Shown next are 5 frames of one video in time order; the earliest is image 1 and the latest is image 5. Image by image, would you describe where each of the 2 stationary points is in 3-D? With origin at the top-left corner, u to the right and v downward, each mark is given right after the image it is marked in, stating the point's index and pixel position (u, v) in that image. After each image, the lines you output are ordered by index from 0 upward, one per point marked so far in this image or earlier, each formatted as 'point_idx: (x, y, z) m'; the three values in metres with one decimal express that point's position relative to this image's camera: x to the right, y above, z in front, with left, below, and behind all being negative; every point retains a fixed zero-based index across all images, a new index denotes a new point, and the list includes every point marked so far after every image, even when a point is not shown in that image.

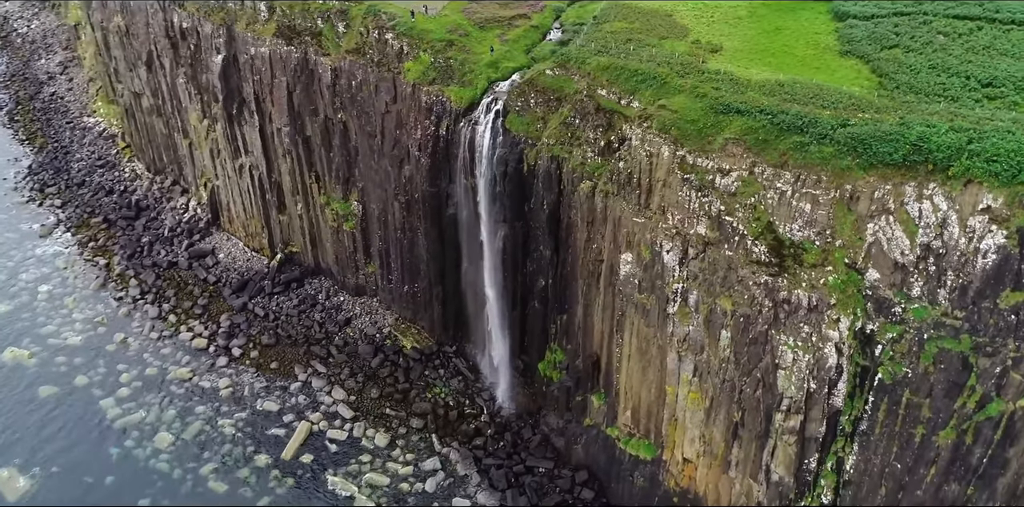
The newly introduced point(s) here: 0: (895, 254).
0: (+7.3, 0.0, +13.7) m
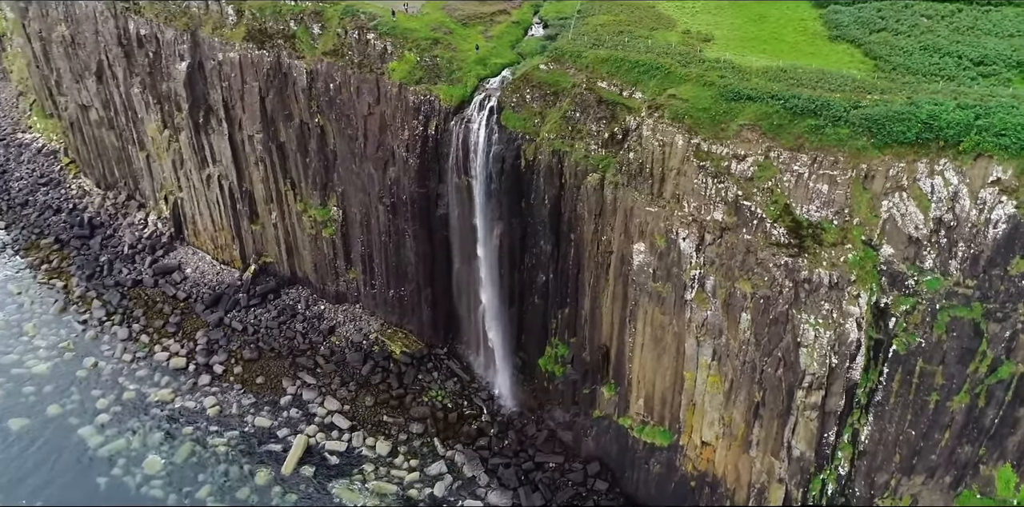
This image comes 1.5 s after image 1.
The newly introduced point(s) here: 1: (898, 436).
0: (+7.8, +0.5, +14.2) m
1: (+8.4, -4.0, +15.8) m
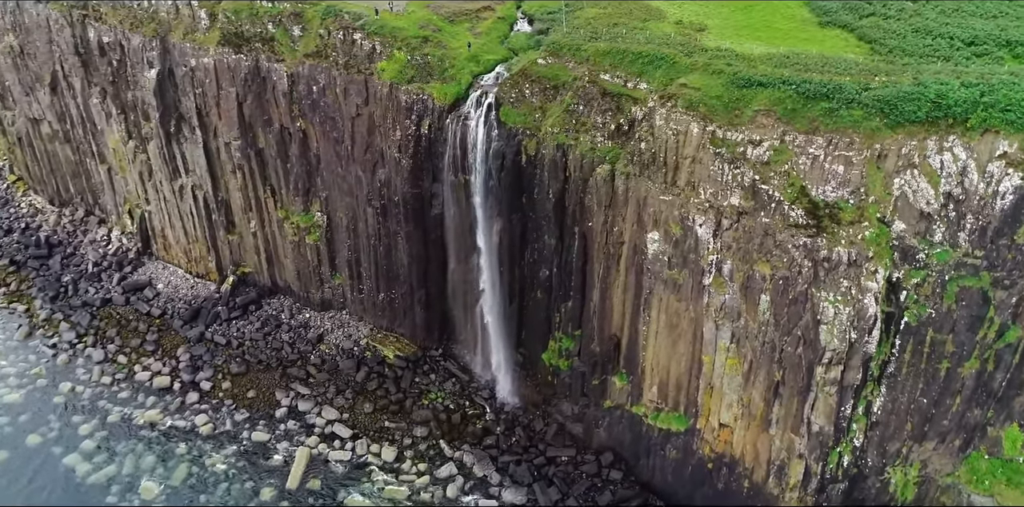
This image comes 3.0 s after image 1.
0: (+8.3, +1.0, +14.8) m
1: (+9.0, -3.4, +16.4) m
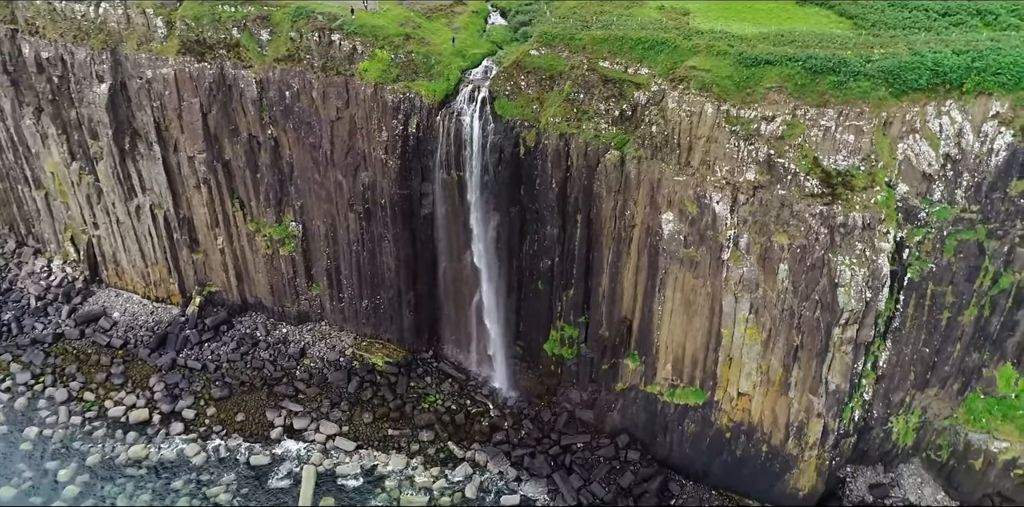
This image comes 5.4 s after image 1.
0: (+8.9, +1.9, +15.8) m
1: (+9.8, -2.4, +17.5) m
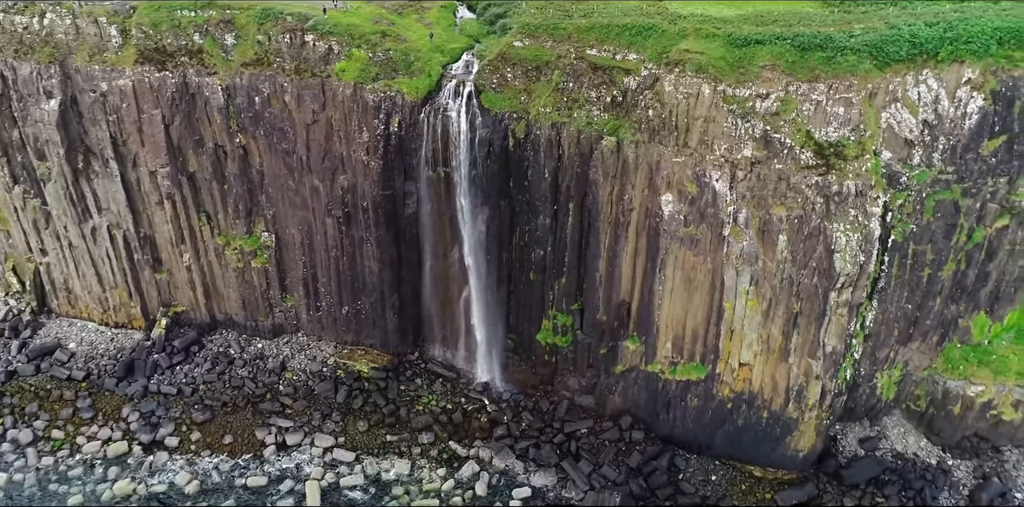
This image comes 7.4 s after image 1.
0: (+9.0, +2.8, +16.8) m
1: (+10.0, -1.5, +18.6) m
